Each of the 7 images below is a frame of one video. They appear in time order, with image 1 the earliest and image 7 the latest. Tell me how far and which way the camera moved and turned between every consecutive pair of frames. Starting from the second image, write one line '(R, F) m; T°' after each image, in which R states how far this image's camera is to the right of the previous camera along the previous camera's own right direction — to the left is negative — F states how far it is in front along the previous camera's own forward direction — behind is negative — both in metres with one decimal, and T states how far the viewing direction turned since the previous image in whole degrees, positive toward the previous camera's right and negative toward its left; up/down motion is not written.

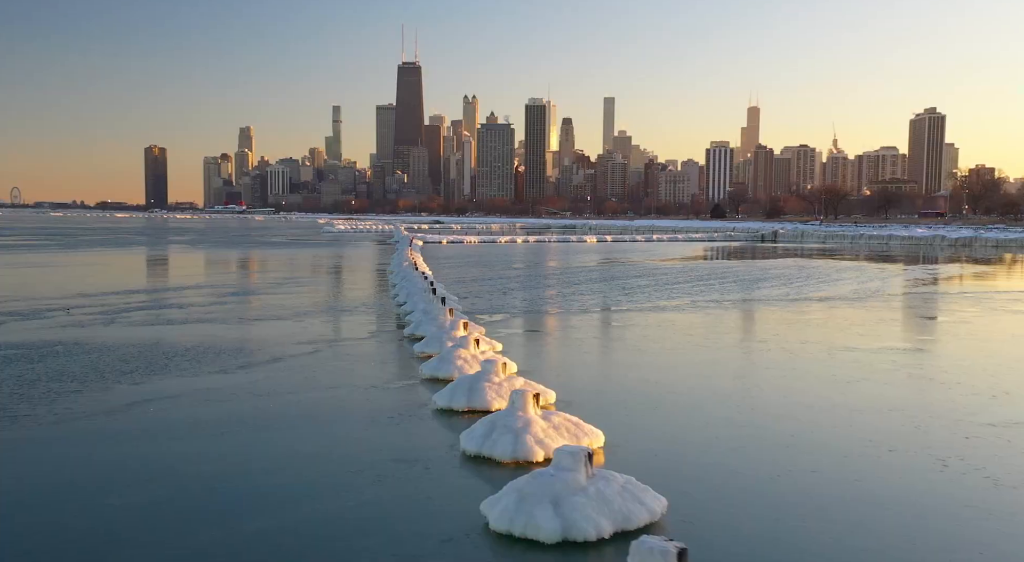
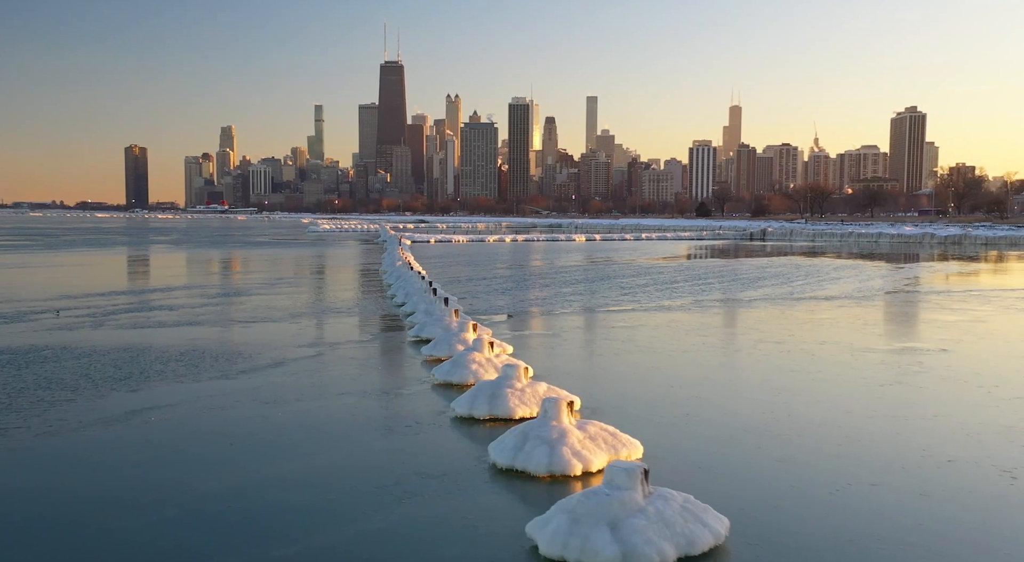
(-0.5, +0.7) m; +1°
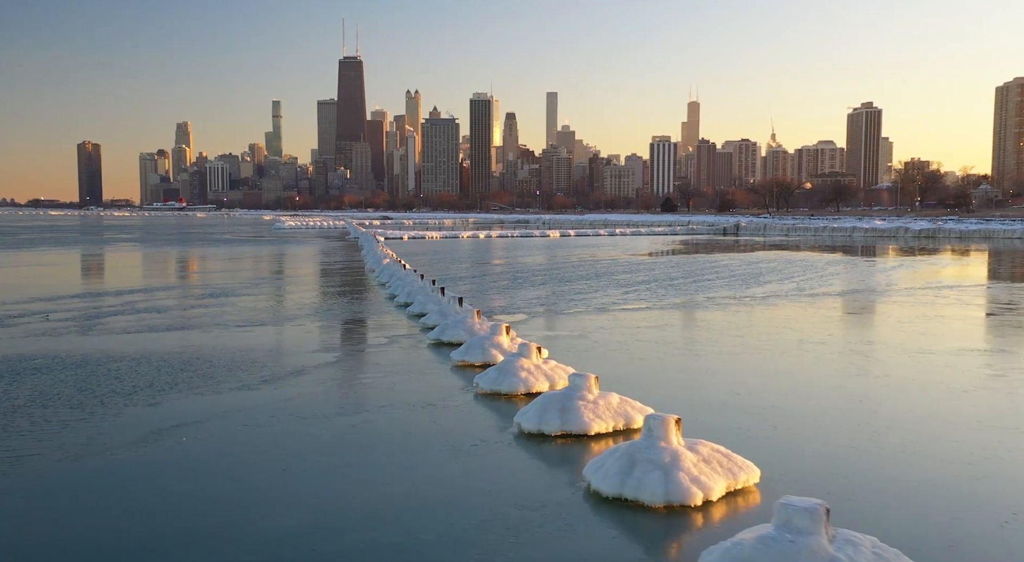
(-1.2, +1.2) m; +2°
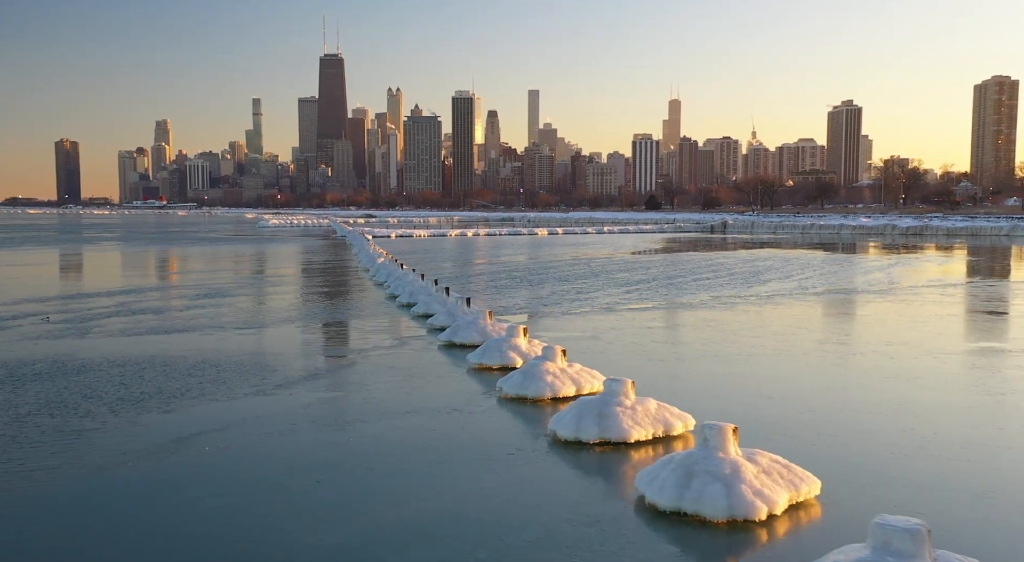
(-0.6, +0.4) m; +1°
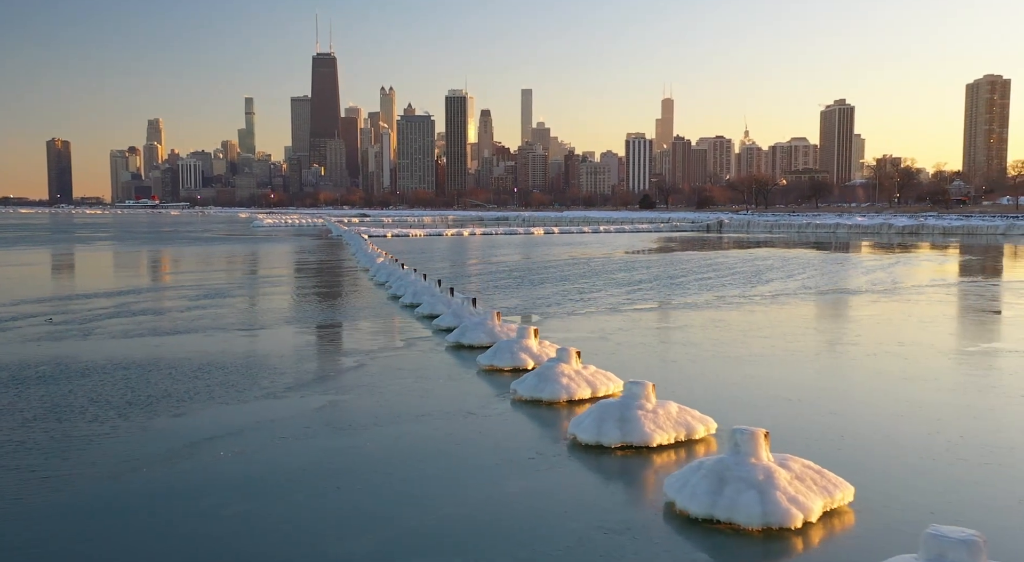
(-0.3, +0.2) m; 0°
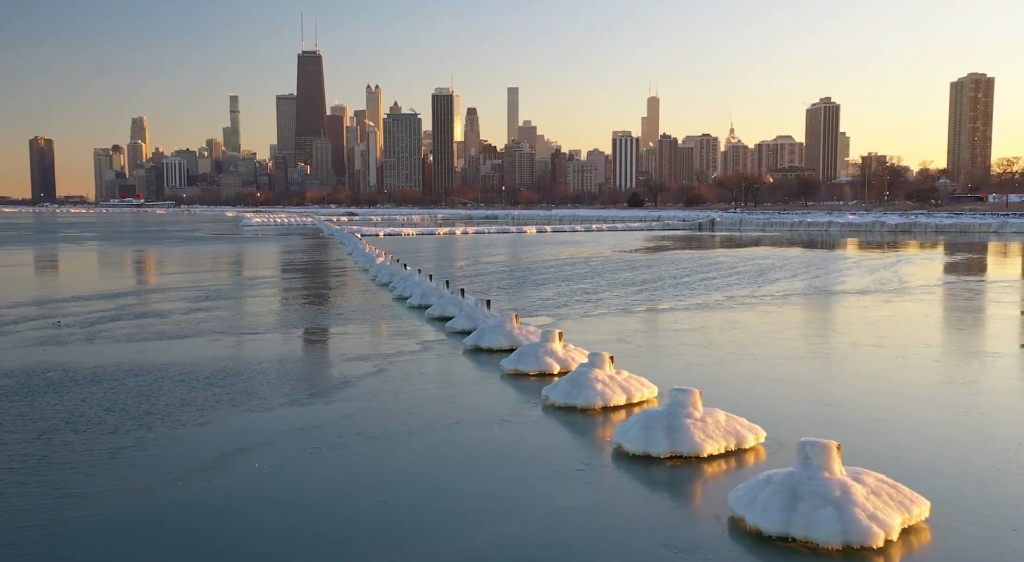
(-0.6, +0.4) m; +1°
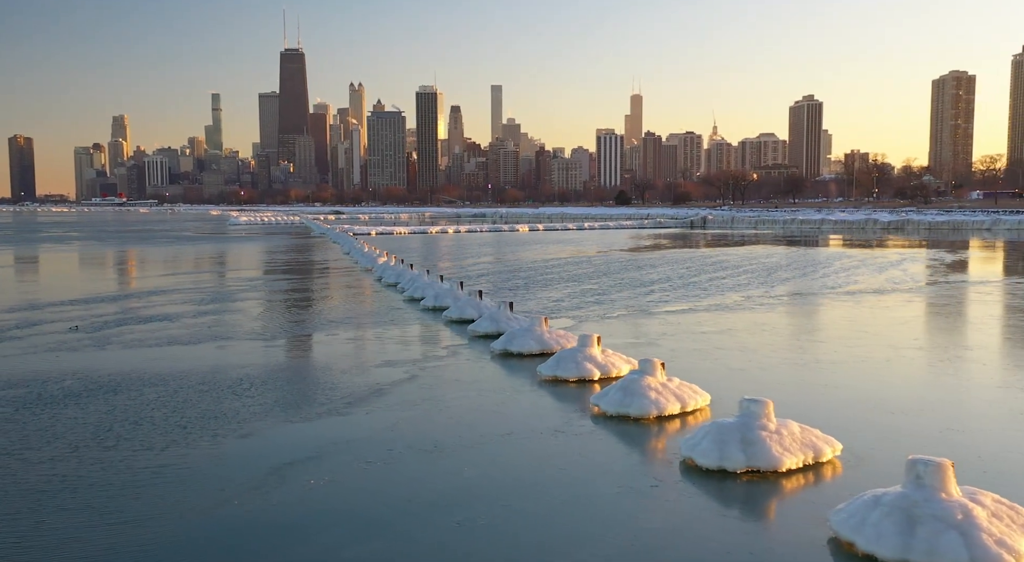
(-0.8, +0.6) m; +1°
